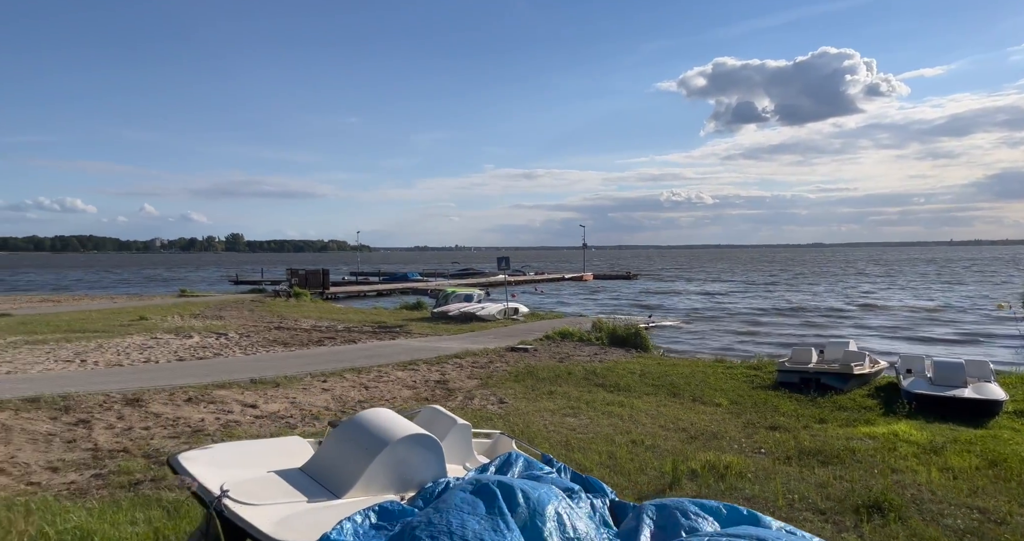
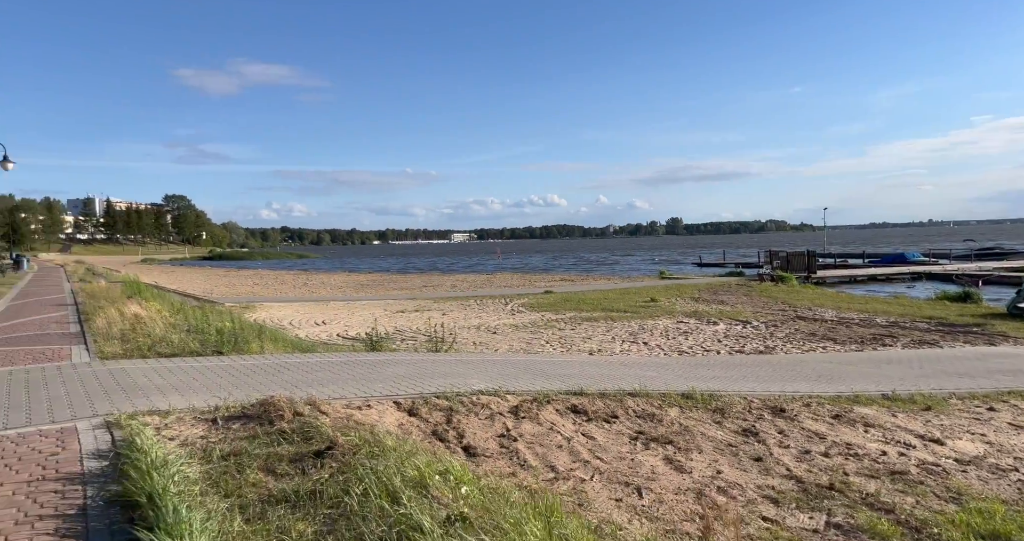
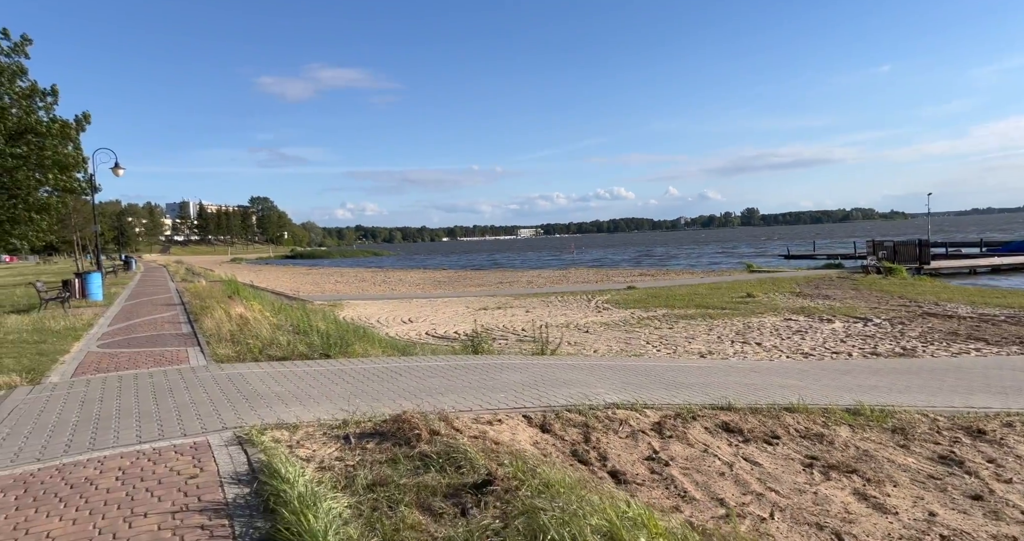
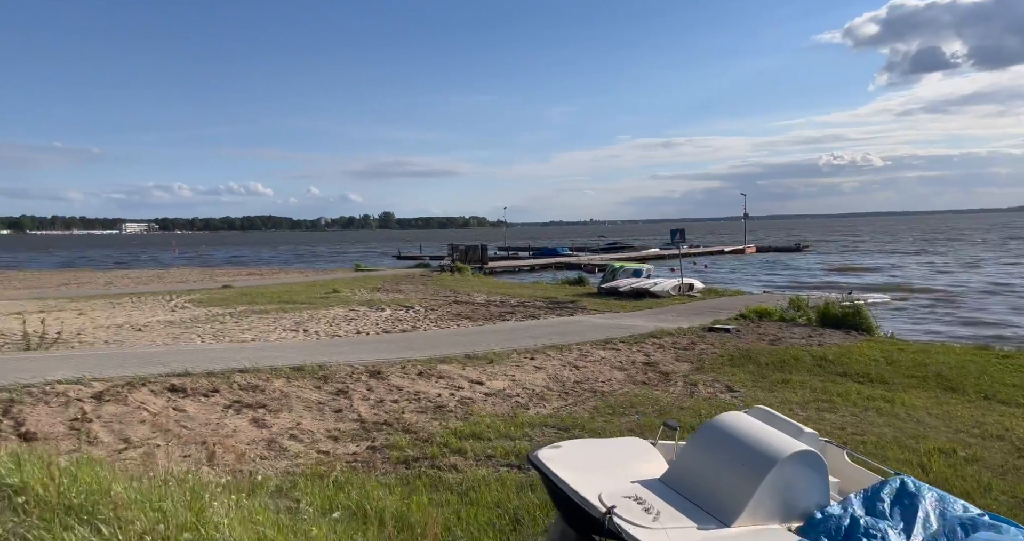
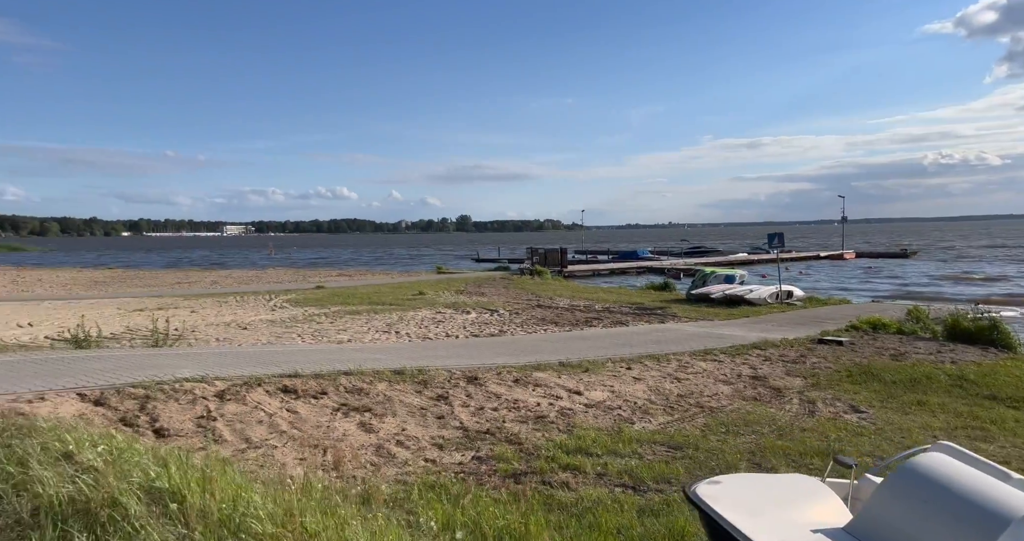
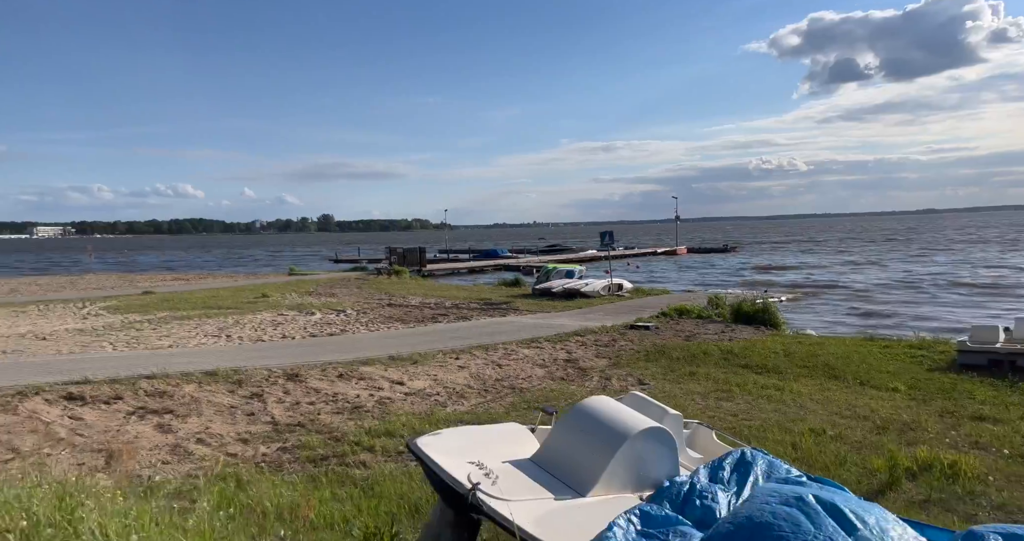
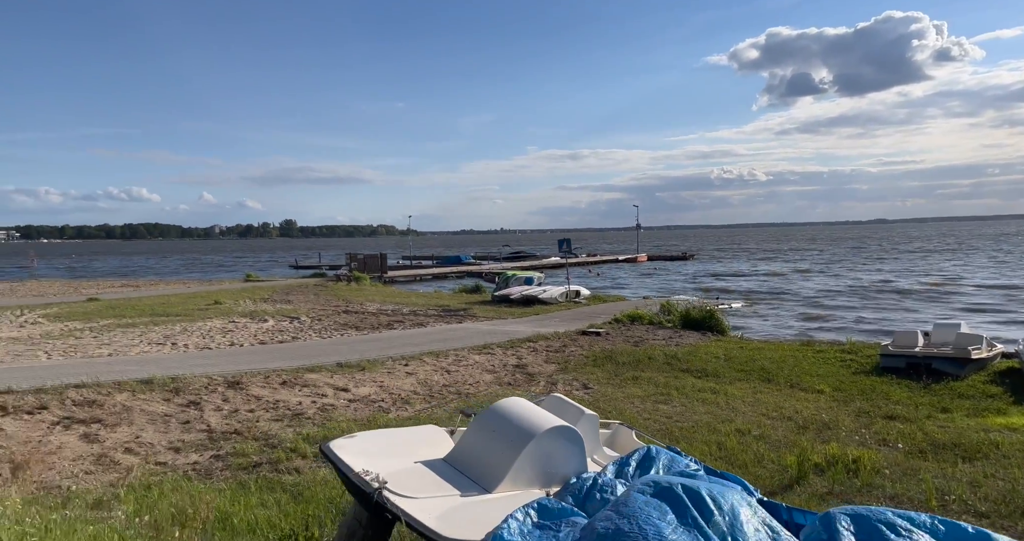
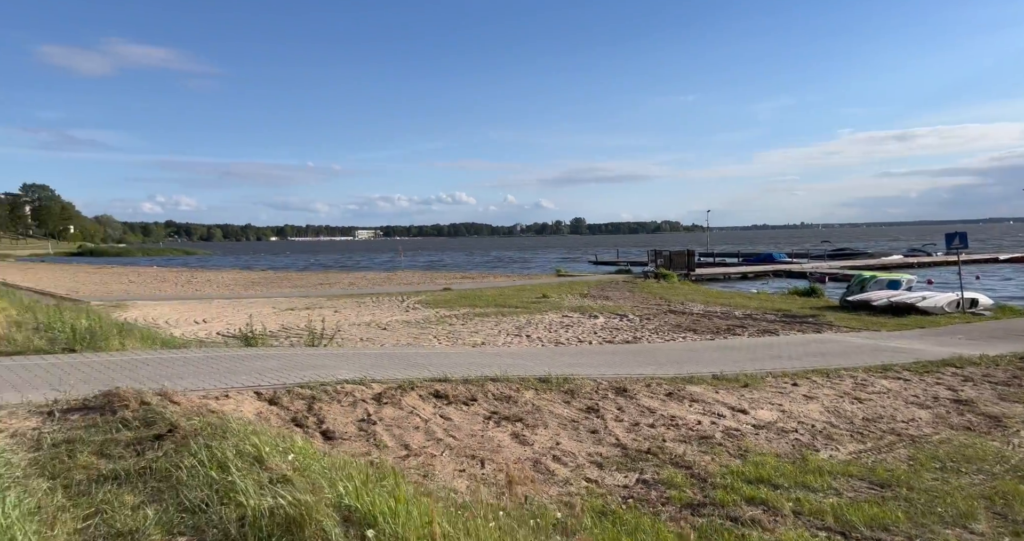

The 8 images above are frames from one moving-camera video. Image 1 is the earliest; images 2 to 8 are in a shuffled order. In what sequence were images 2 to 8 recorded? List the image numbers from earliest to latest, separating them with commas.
7, 6, 4, 5, 8, 2, 3
